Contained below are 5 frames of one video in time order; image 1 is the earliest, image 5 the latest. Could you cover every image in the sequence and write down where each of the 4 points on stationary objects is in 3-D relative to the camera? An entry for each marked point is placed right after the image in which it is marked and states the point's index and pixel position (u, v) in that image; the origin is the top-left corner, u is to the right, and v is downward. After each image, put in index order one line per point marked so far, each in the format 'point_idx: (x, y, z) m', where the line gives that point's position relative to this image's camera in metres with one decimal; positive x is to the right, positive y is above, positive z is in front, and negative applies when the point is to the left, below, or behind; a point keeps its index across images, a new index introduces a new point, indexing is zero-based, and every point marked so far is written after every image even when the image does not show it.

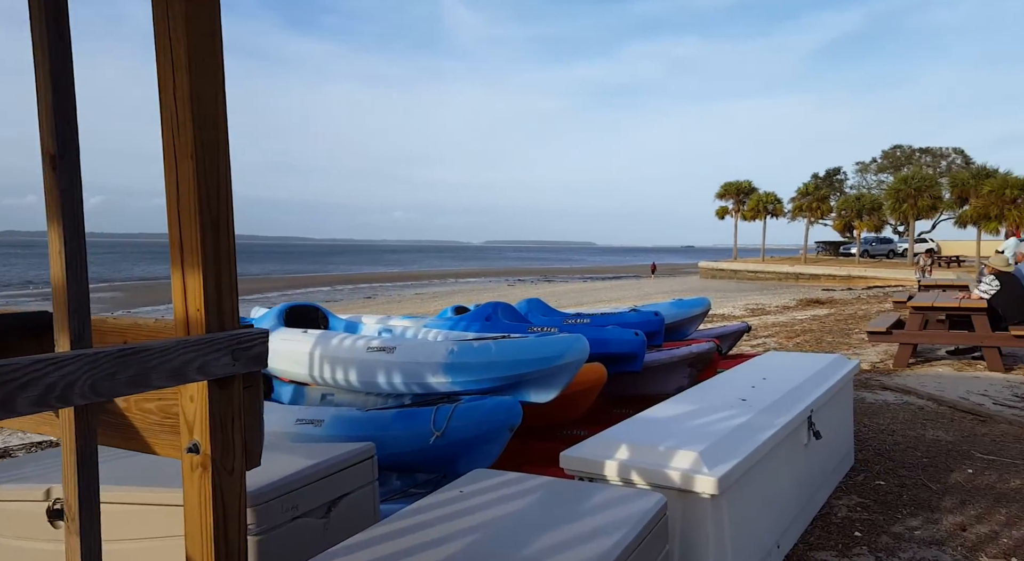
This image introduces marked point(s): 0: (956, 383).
0: (+4.8, -1.1, +6.9) m
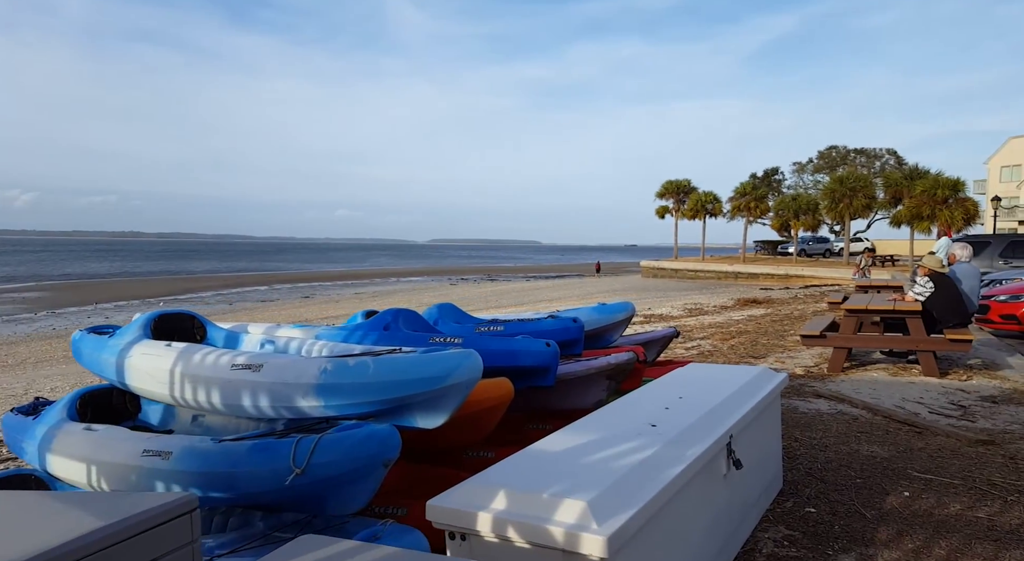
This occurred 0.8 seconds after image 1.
0: (+4.0, -1.1, +6.7) m
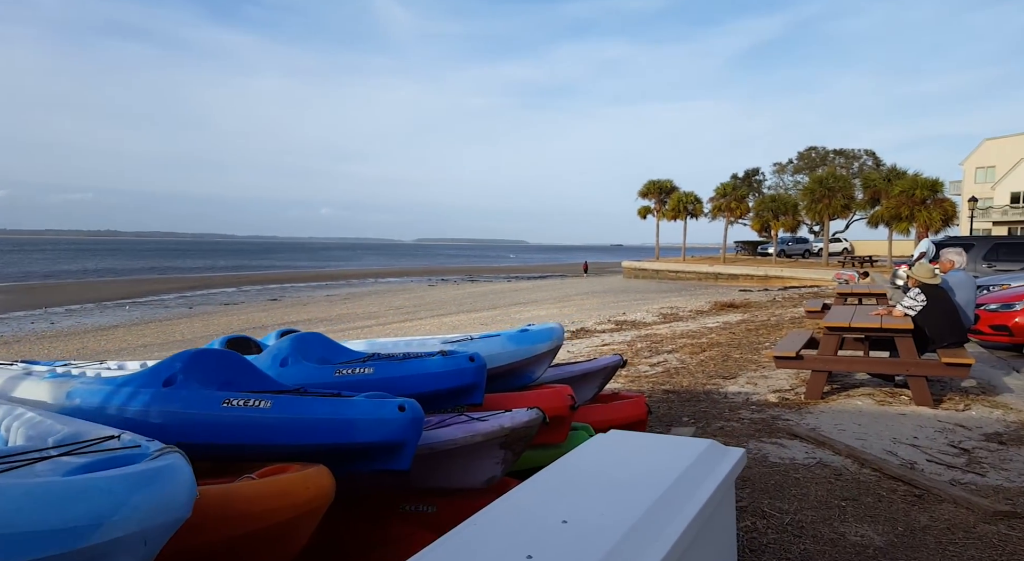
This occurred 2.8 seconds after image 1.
0: (+3.2, -1.3, +5.6) m
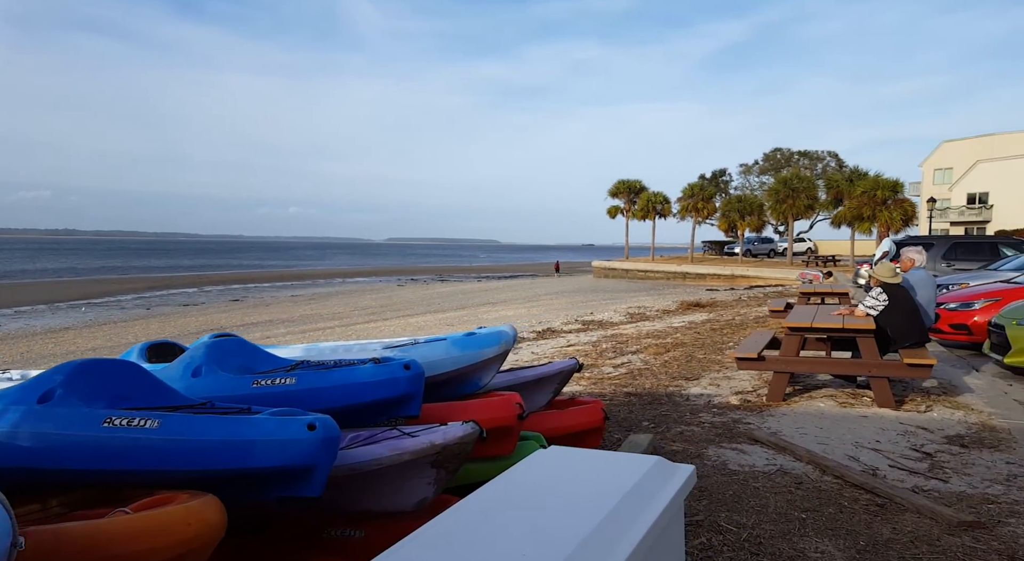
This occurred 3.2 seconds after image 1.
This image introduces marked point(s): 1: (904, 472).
0: (+2.8, -1.3, +5.4) m
1: (+2.7, -1.3, +4.3) m
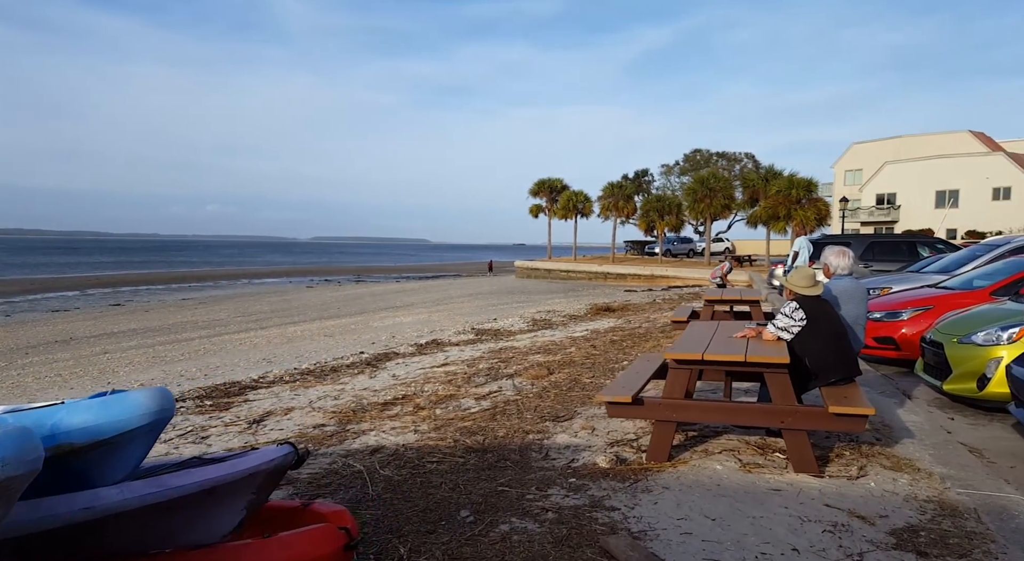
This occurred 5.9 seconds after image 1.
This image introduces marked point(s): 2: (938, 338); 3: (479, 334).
0: (+1.3, -1.4, +3.7) m
1: (+1.3, -1.4, +2.5) m
2: (+4.3, -0.6, +6.4) m
3: (-0.8, -1.3, +15.0) m
